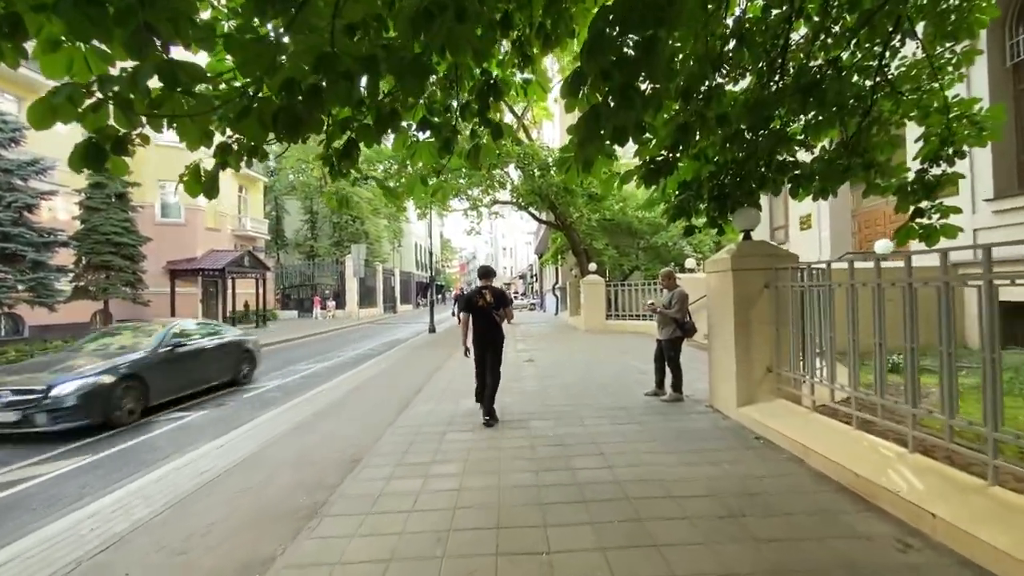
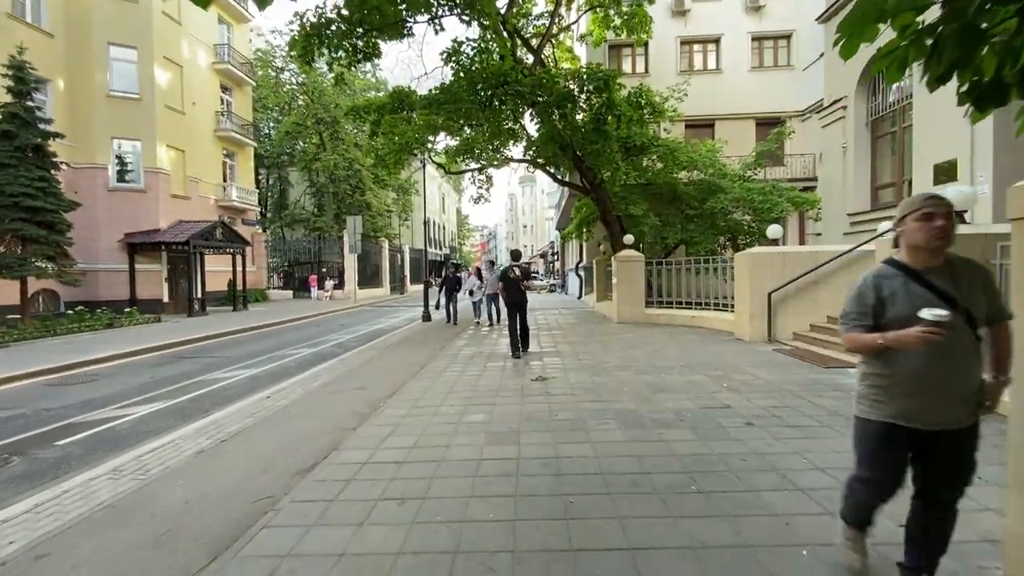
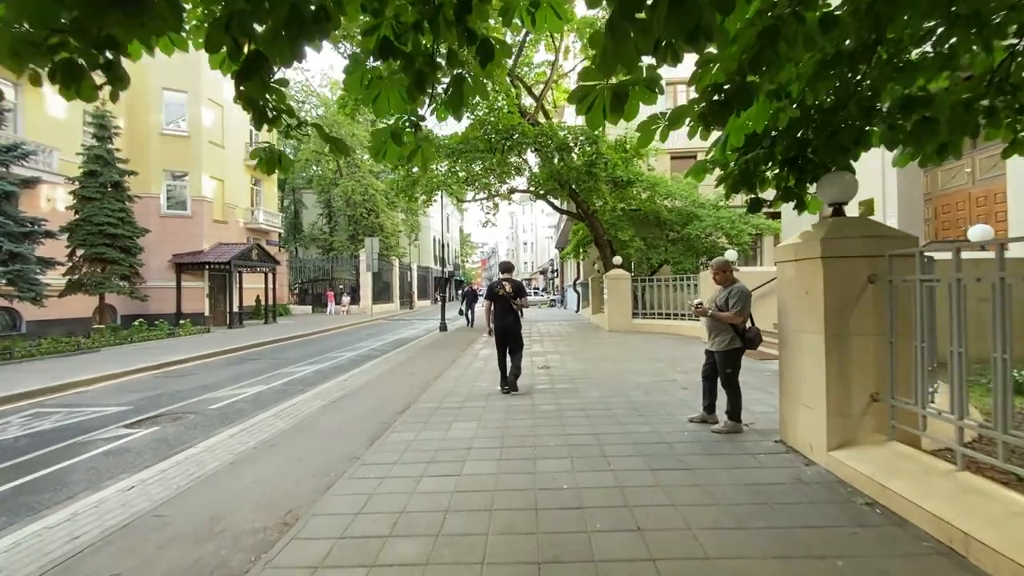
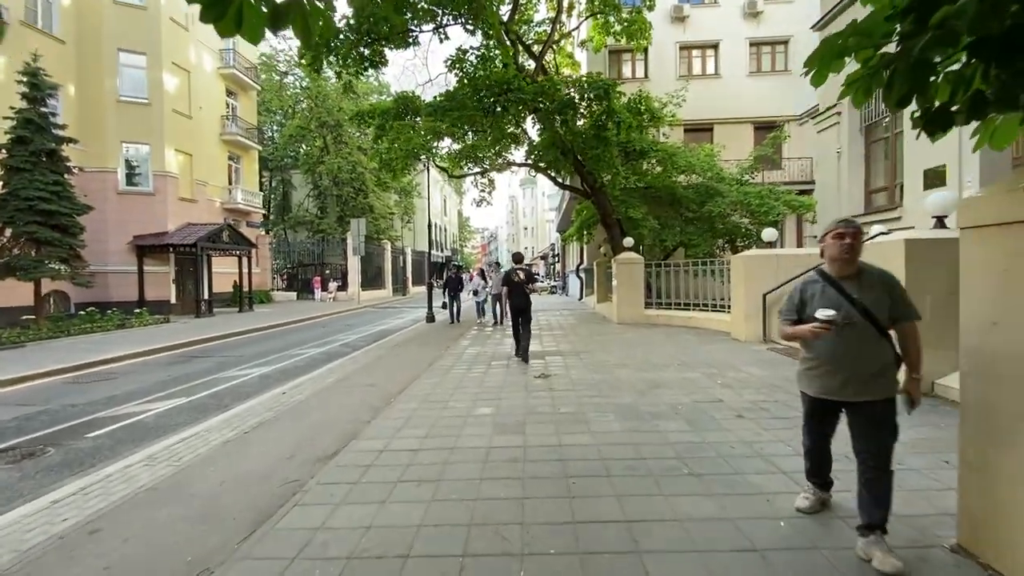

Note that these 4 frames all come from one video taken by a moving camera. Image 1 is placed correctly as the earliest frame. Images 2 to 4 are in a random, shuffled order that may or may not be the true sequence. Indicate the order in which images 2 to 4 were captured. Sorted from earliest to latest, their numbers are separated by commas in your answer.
3, 4, 2
